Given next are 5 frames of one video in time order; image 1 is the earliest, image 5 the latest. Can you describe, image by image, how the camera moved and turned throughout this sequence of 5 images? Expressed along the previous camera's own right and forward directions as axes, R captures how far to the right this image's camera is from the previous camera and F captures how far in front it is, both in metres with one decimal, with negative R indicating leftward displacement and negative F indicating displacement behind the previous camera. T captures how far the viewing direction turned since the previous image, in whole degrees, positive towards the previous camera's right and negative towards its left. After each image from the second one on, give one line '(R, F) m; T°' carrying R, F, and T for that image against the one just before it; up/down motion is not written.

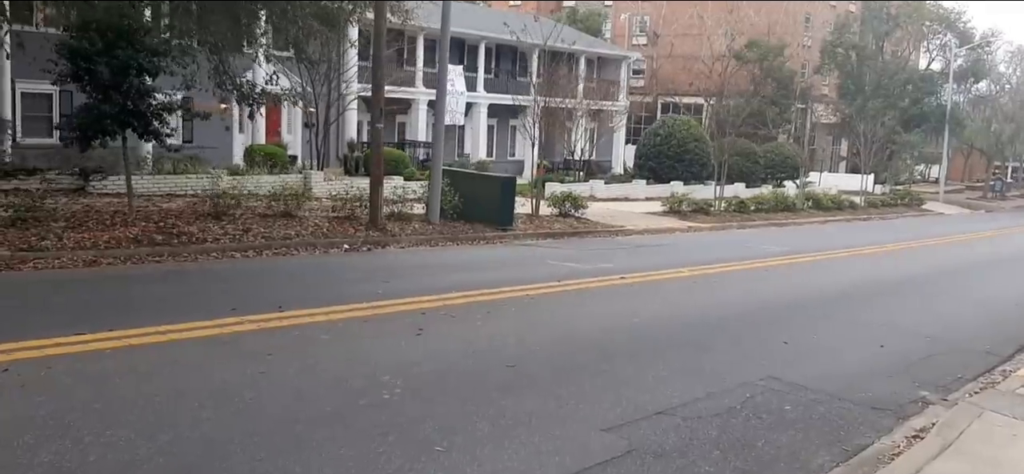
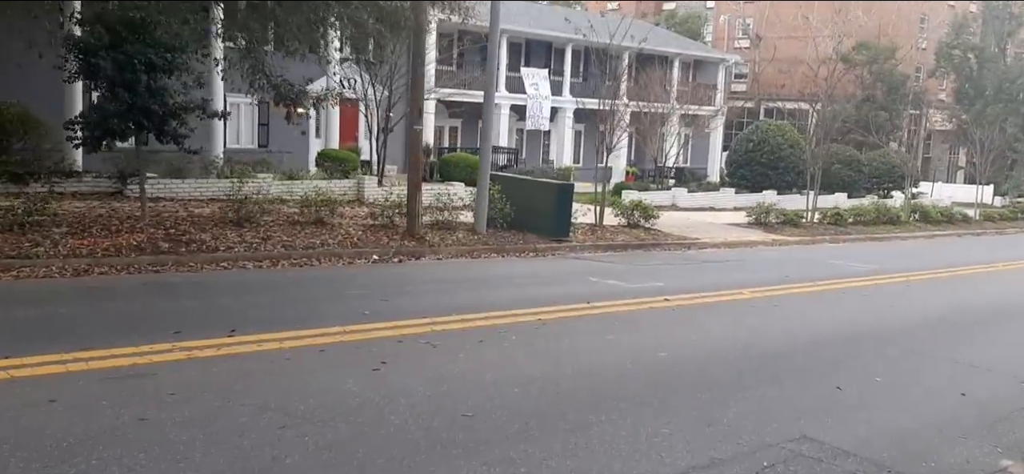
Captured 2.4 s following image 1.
(+0.9, +1.4) m; -6°
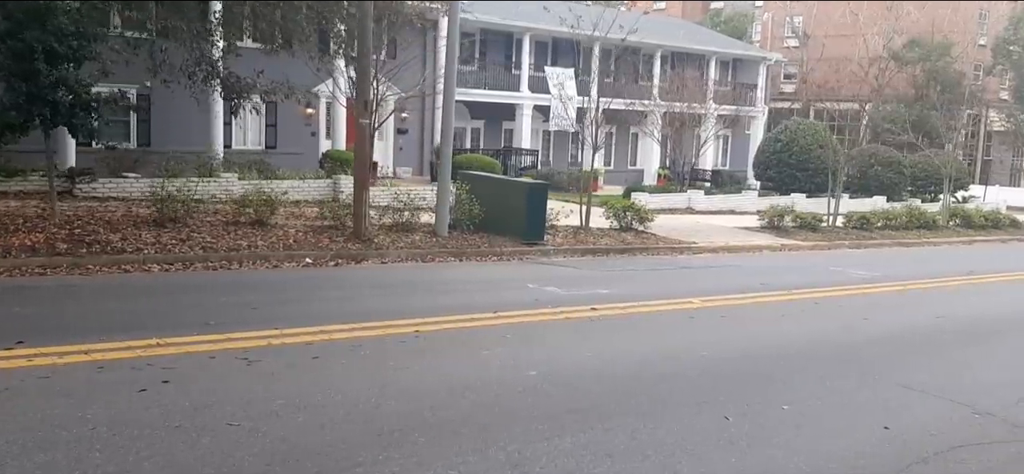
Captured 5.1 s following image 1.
(+1.6, +1.2) m; -4°
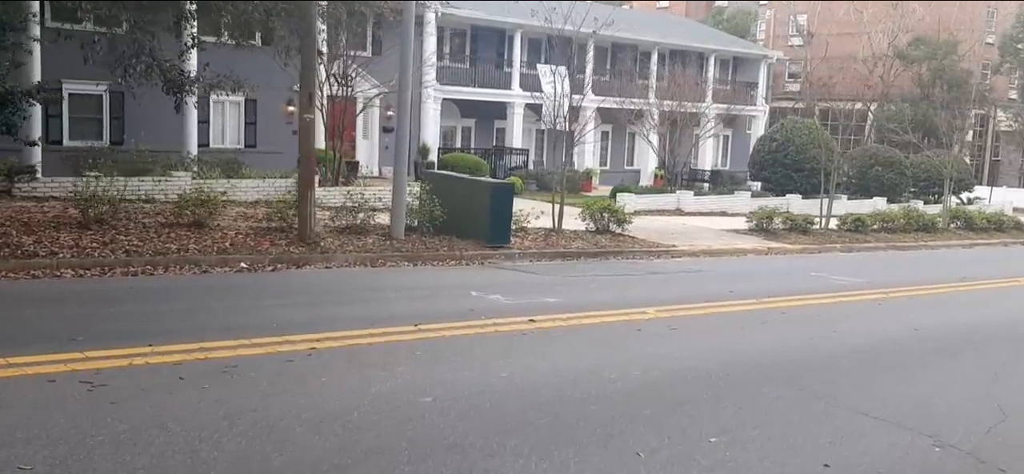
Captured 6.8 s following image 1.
(+0.8, +0.9) m; -1°
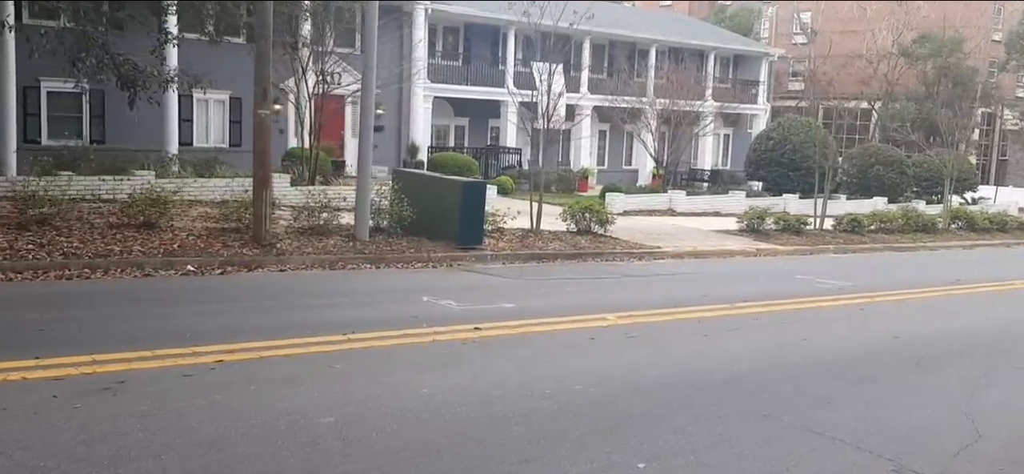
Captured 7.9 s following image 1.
(+0.6, +0.6) m; -1°
